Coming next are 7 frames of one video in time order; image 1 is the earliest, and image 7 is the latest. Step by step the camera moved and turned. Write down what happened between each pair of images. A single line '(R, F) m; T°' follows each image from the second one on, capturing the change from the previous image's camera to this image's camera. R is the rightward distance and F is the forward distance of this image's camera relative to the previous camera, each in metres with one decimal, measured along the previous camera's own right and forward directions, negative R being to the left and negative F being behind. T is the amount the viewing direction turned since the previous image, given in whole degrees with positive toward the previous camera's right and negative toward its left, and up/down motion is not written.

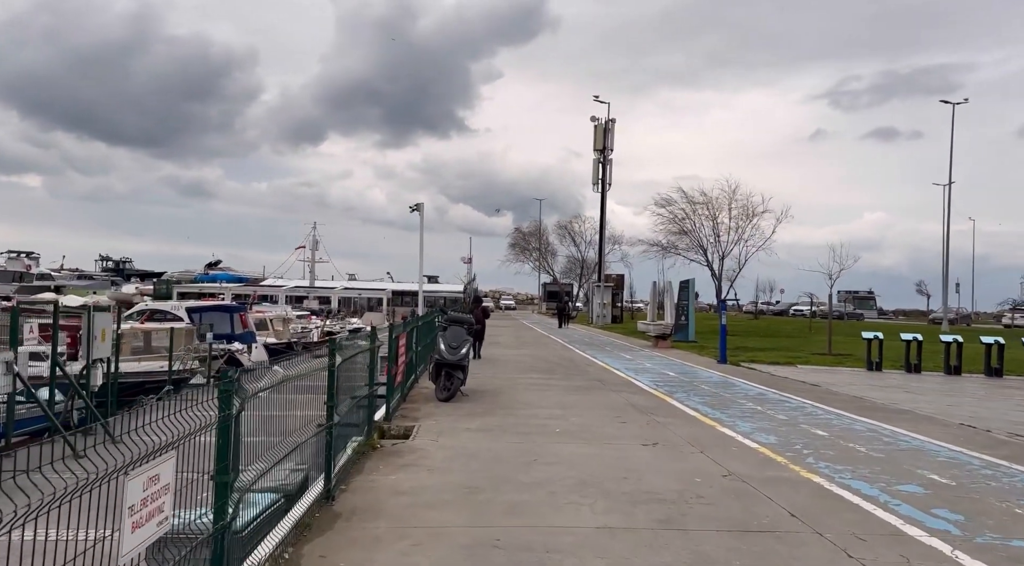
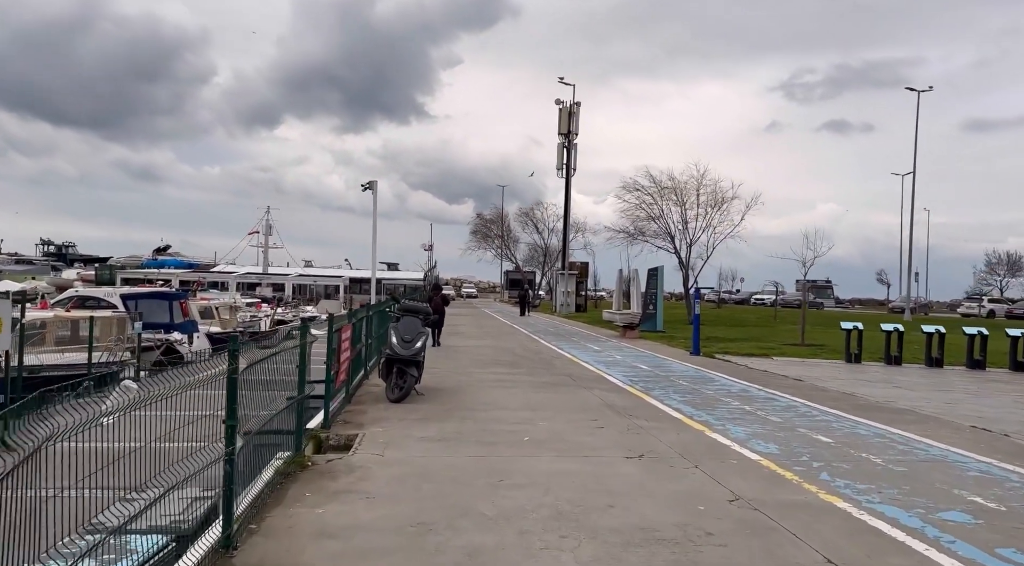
(0.0, +1.5) m; +3°
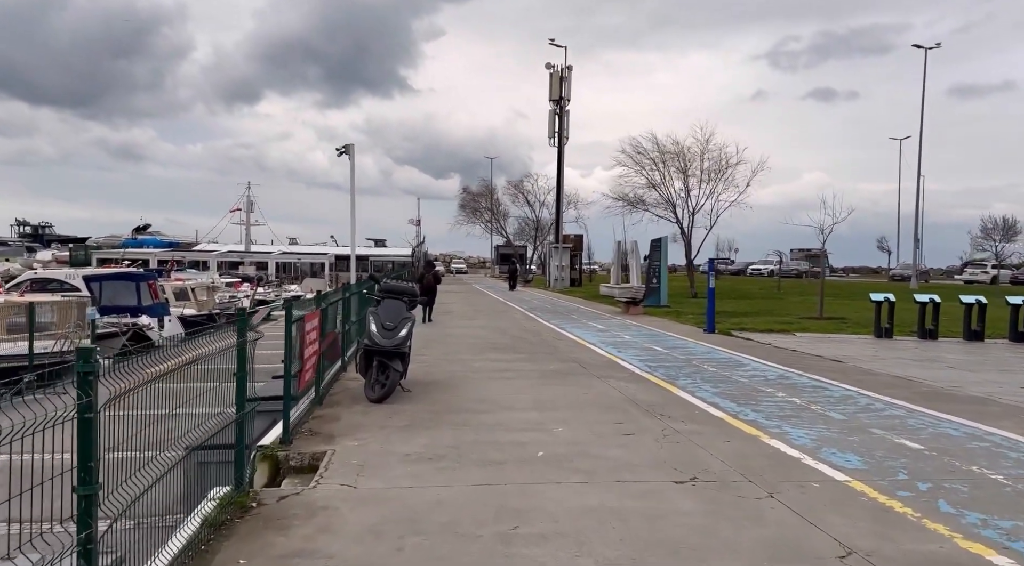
(-0.2, +1.9) m; +1°
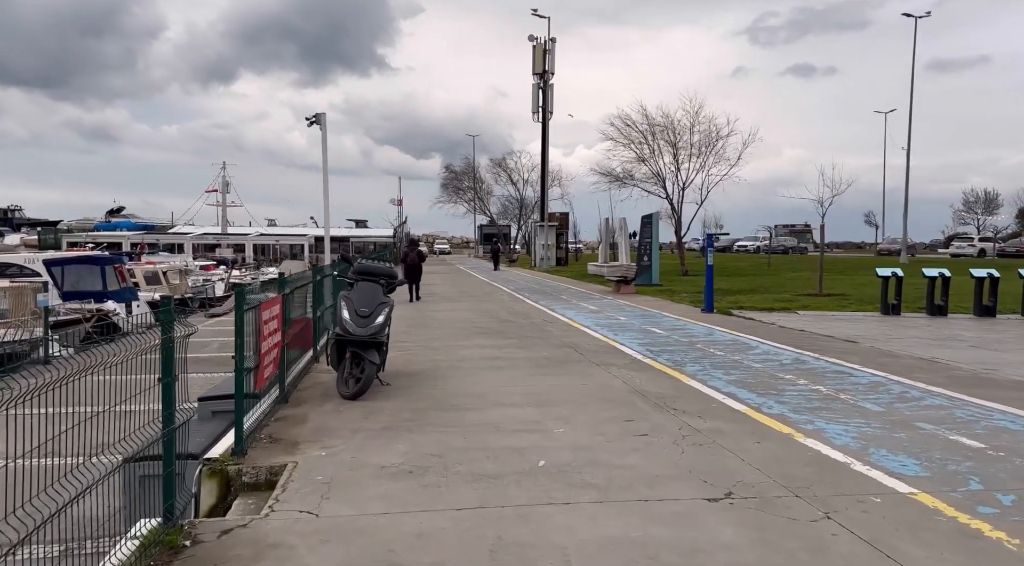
(-0.1, +1.1) m; +1°
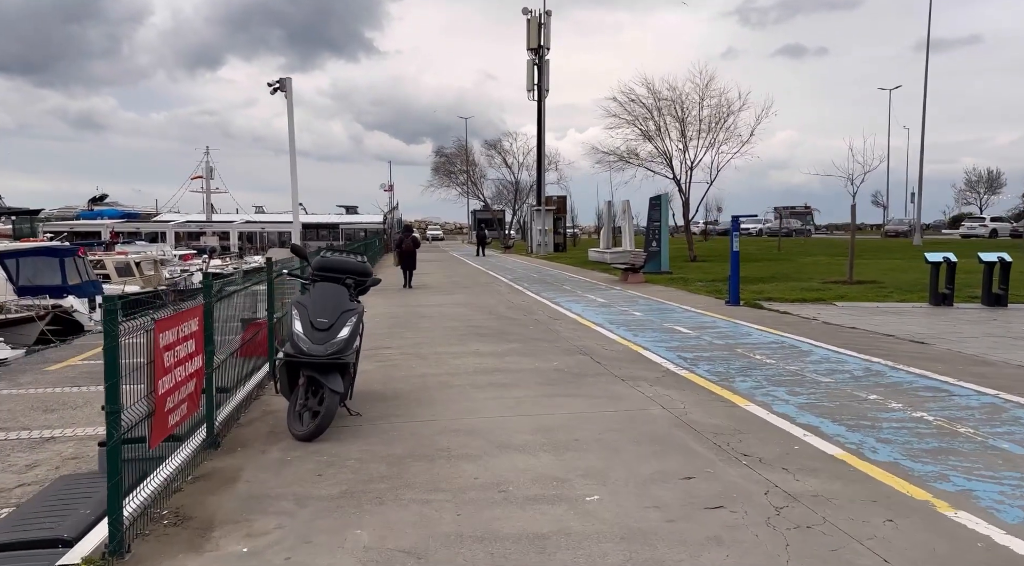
(-0.1, +2.1) m; +1°
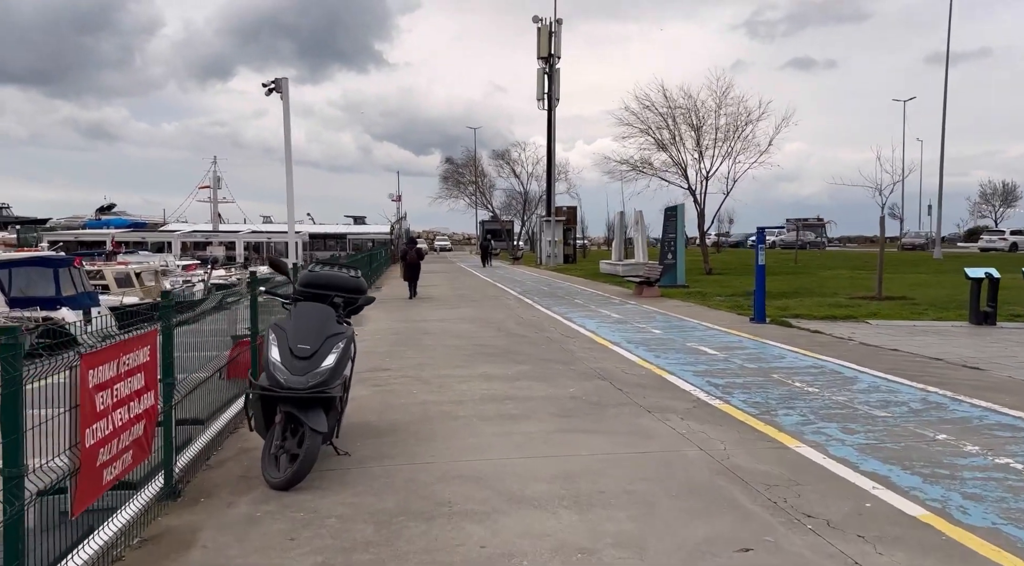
(-0.1, +0.9) m; -1°
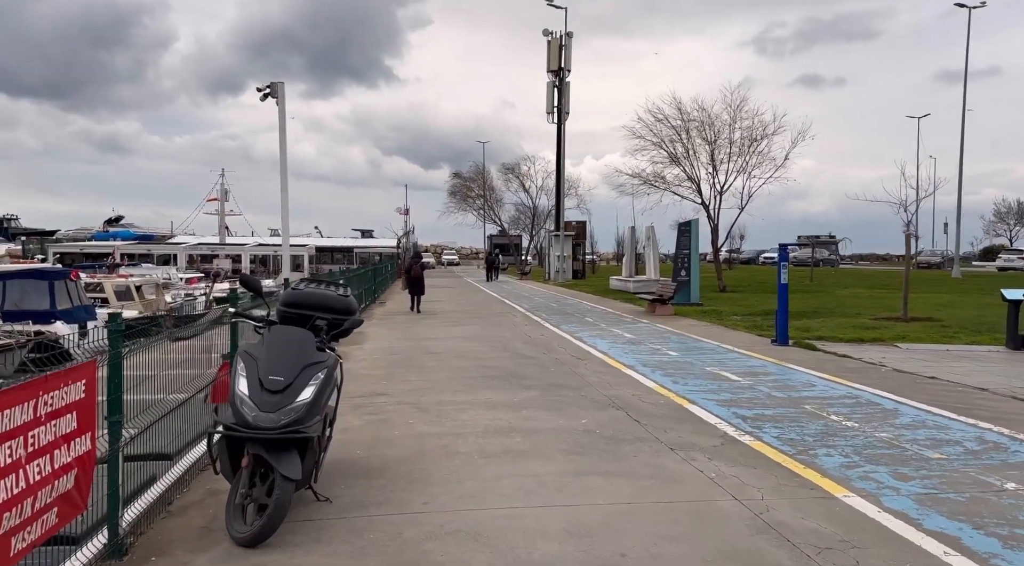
(0.0, +0.7) m; -1°
